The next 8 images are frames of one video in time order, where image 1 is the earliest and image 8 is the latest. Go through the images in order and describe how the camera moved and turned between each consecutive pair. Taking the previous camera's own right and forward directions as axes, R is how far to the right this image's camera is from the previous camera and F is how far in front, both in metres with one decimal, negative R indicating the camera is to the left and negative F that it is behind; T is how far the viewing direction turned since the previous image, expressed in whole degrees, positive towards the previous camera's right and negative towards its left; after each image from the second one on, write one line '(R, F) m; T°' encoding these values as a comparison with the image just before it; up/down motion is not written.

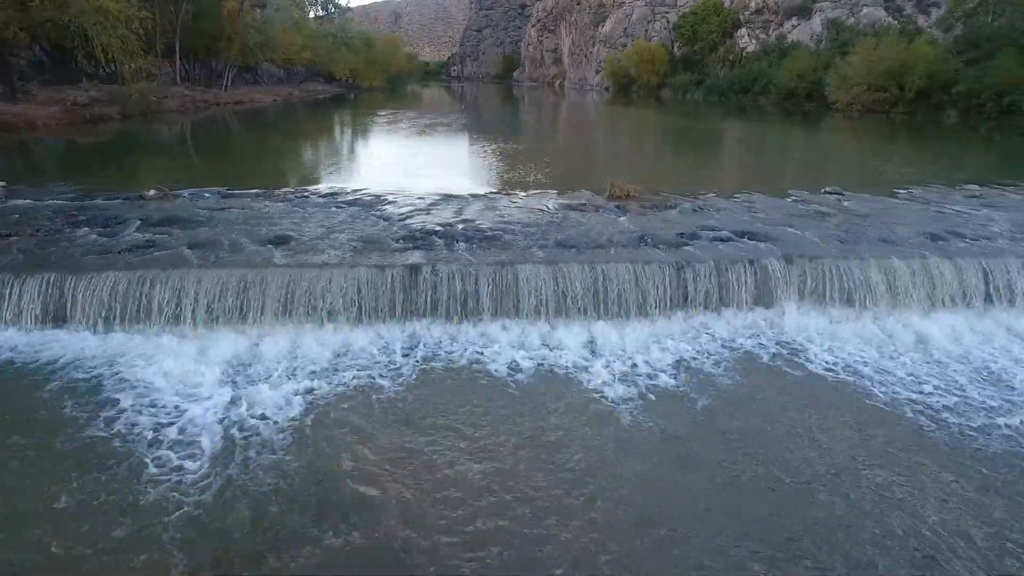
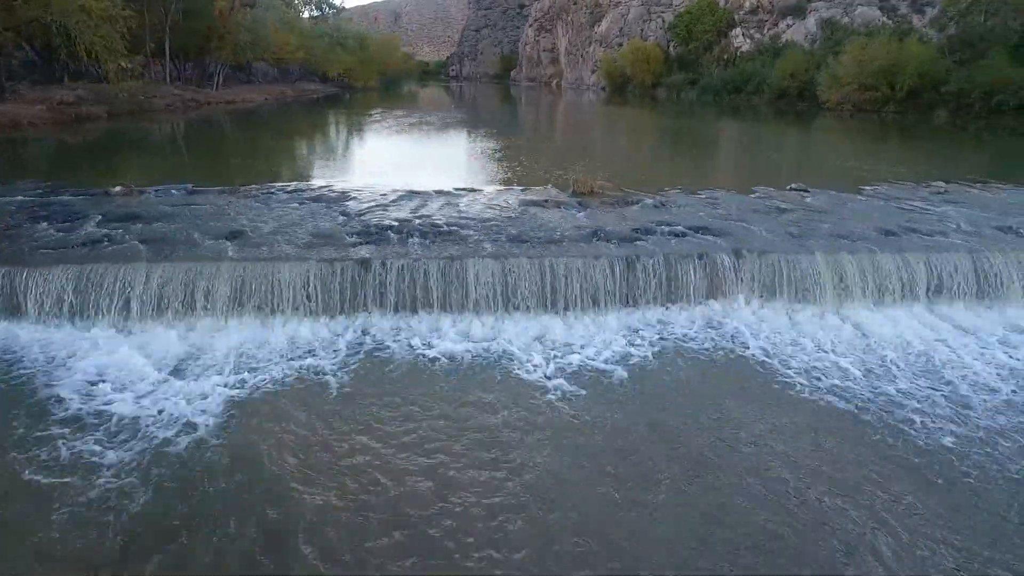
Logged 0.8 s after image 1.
(+0.8, -0.1) m; 0°
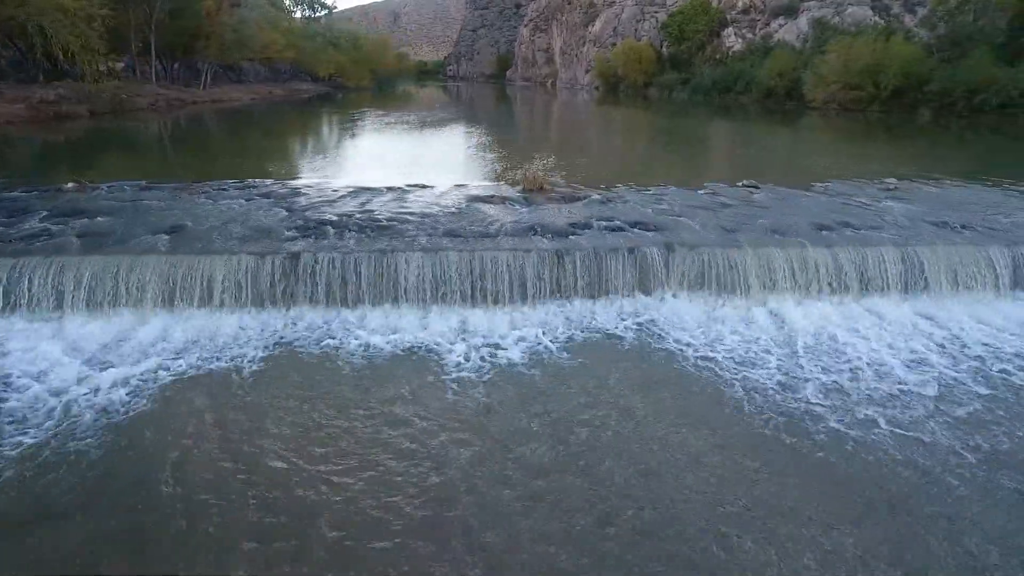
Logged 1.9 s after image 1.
(+1.1, -0.1) m; 0°
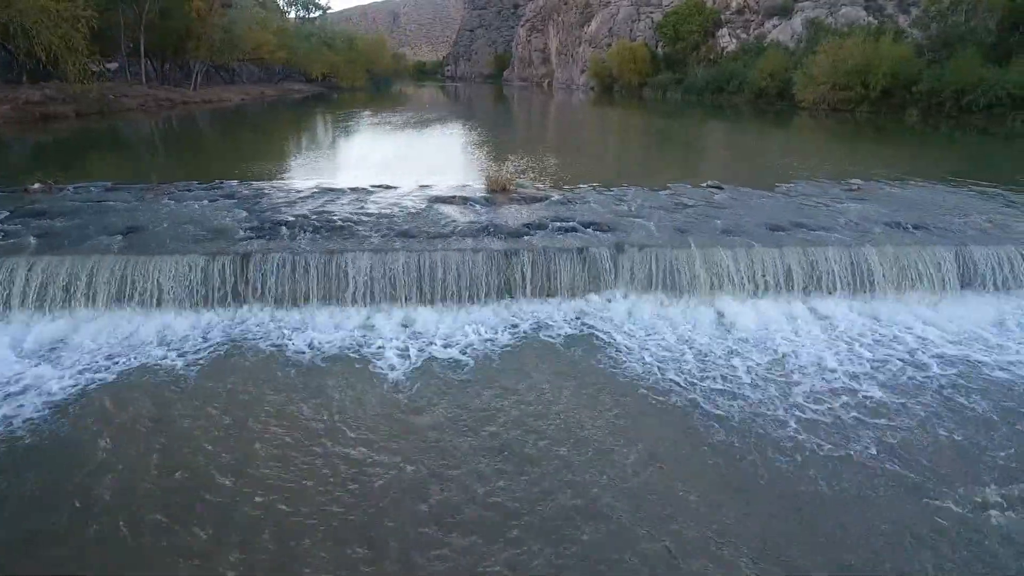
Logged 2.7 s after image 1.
(+0.8, -0.1) m; 0°
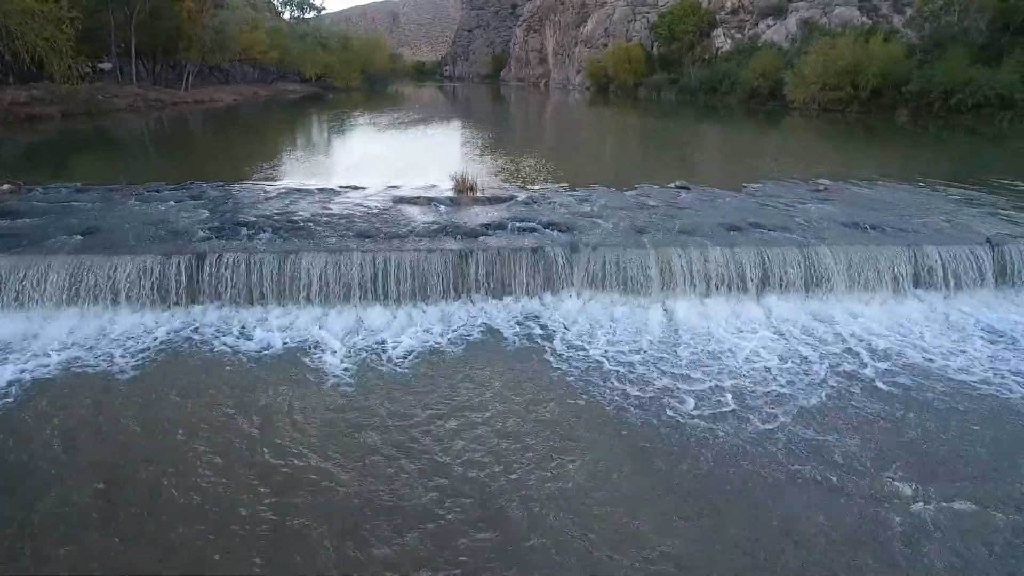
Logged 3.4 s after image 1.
(+0.8, -0.1) m; 0°
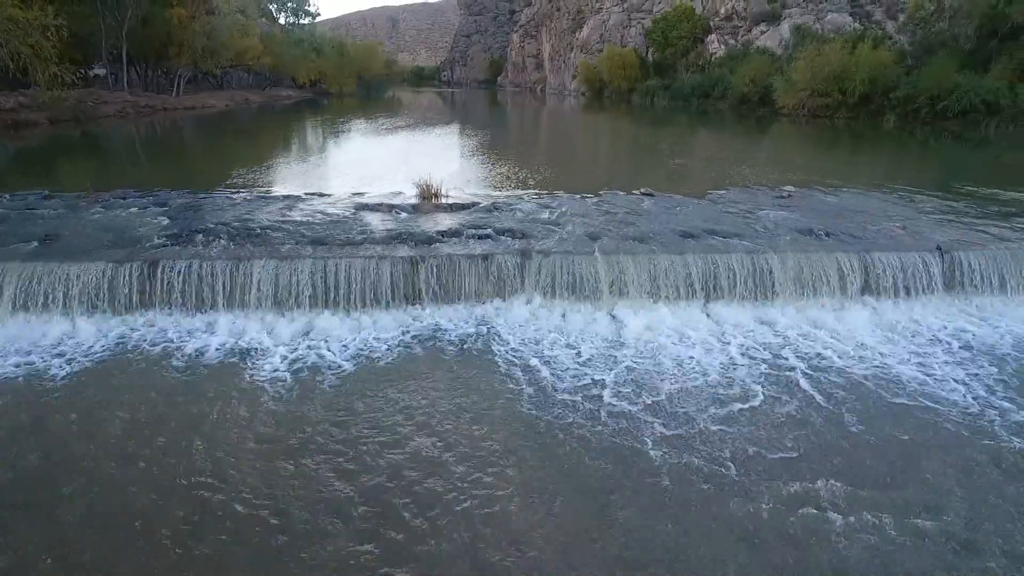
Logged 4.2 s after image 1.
(+0.8, -0.1) m; 0°
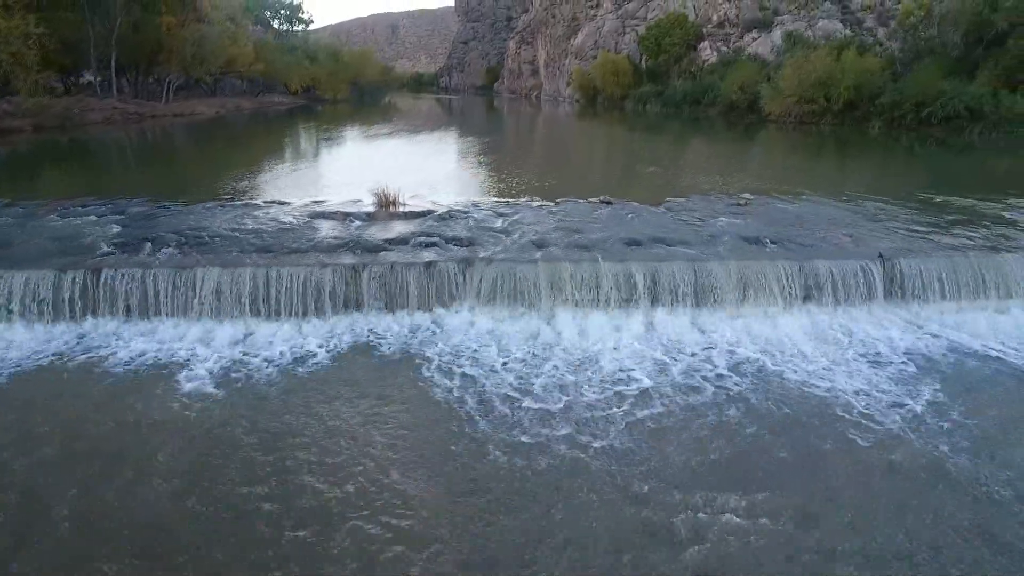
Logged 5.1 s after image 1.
(+1.0, -0.1) m; 0°
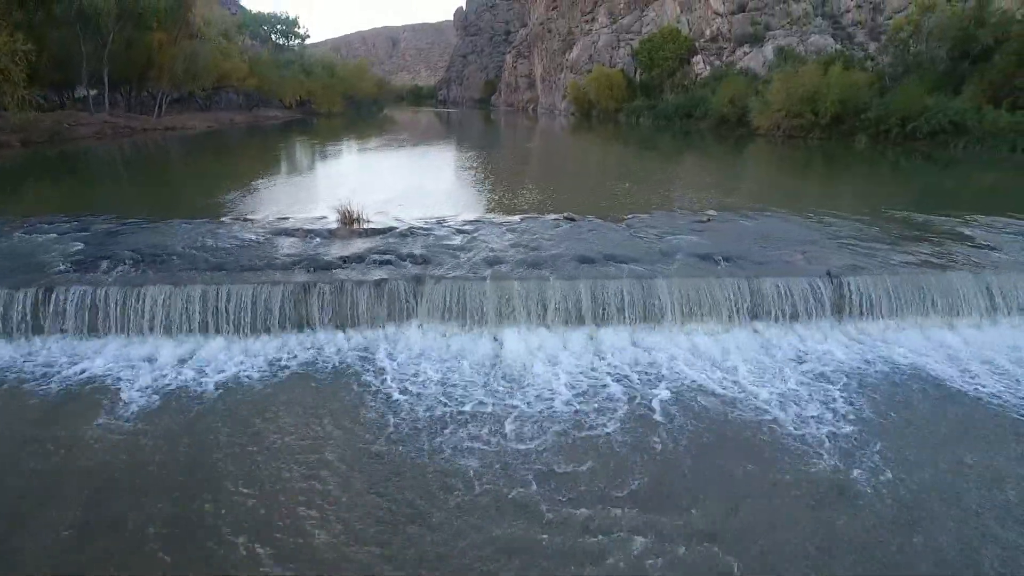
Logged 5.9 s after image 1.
(+0.9, -0.1) m; 0°
